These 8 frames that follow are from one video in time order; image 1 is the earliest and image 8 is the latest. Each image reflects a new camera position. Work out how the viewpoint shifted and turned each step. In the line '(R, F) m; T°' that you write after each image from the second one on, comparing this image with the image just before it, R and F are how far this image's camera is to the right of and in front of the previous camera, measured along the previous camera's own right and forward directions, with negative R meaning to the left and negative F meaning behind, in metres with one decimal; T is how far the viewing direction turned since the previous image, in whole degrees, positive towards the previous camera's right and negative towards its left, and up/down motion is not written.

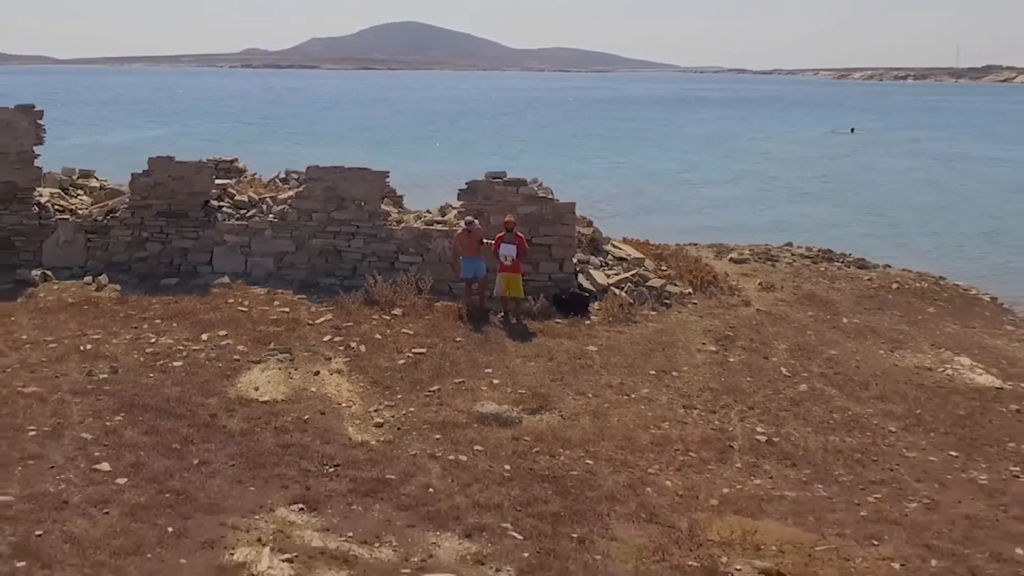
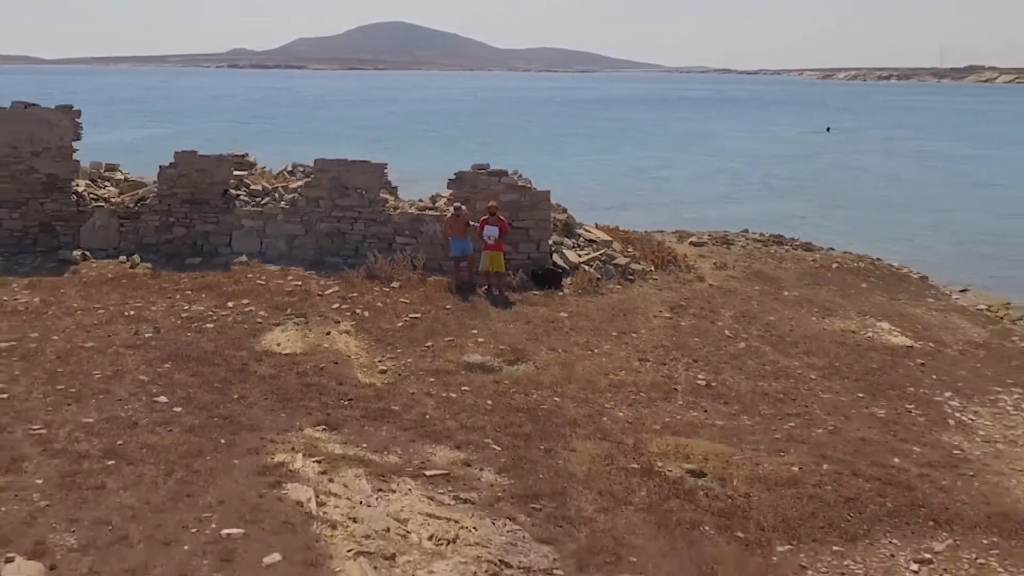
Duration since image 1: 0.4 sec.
(0.0, -1.2) m; +1°
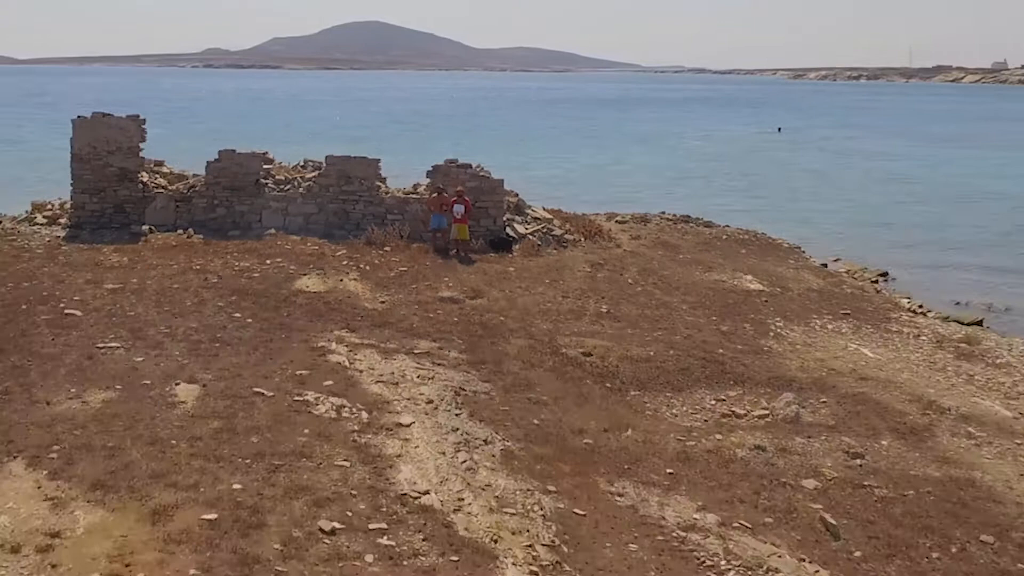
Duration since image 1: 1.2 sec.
(+0.1, -3.2) m; +1°
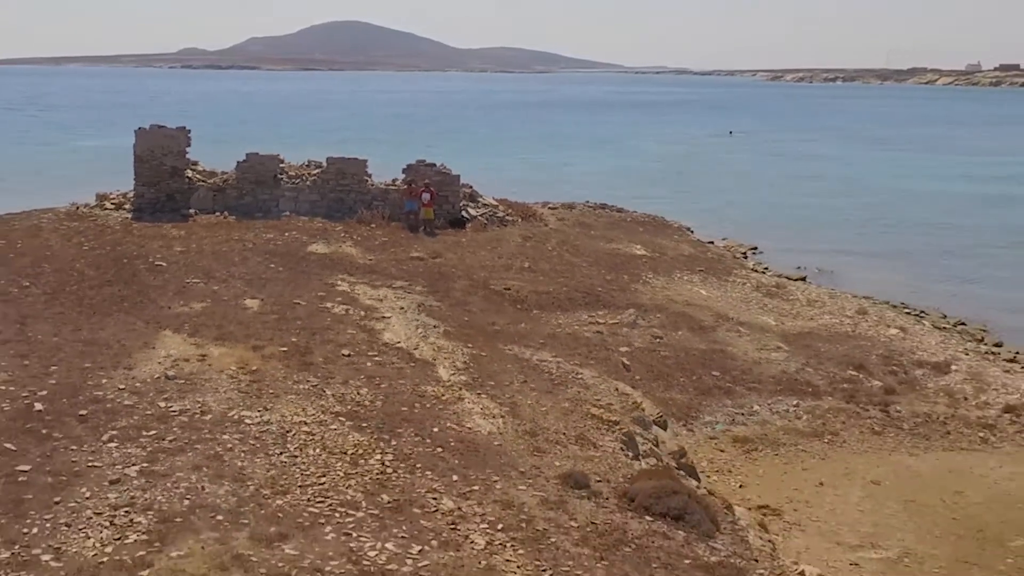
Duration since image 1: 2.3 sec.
(+0.4, -4.4) m; +1°
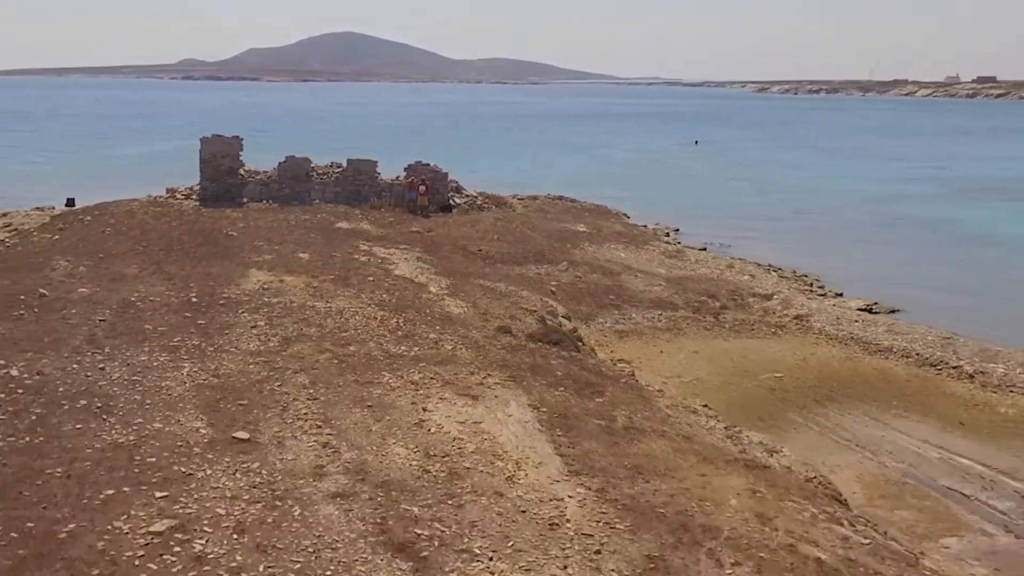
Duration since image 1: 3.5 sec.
(+0.4, -5.3) m; 0°
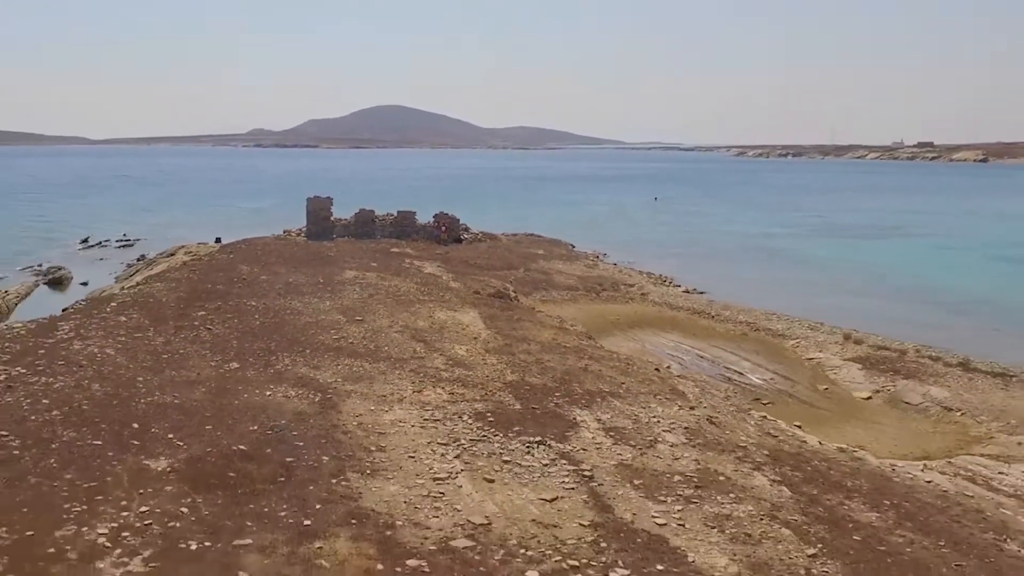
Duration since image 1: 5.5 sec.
(+1.5, -11.9) m; -2°
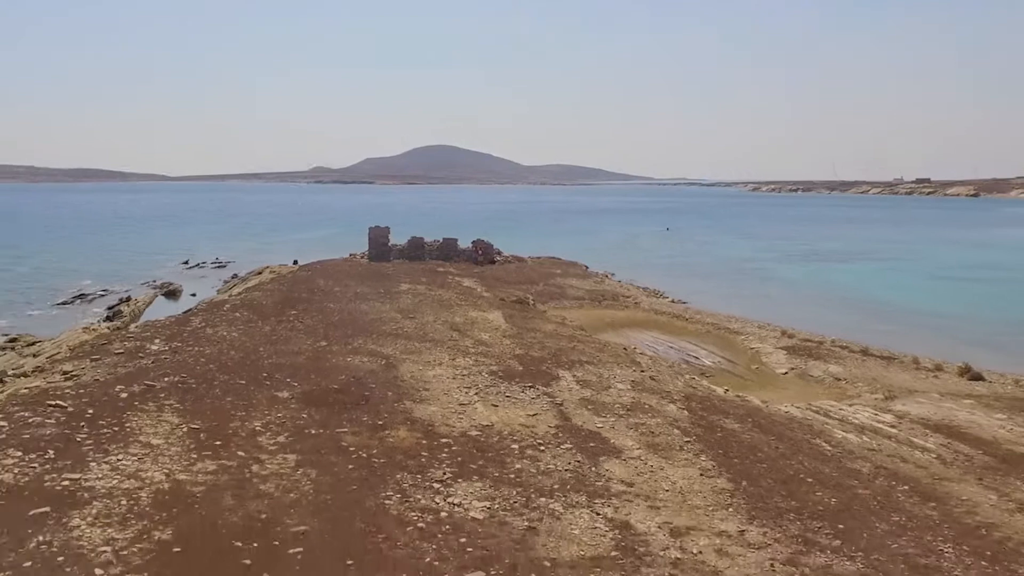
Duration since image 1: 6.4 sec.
(+0.8, -6.6) m; -2°
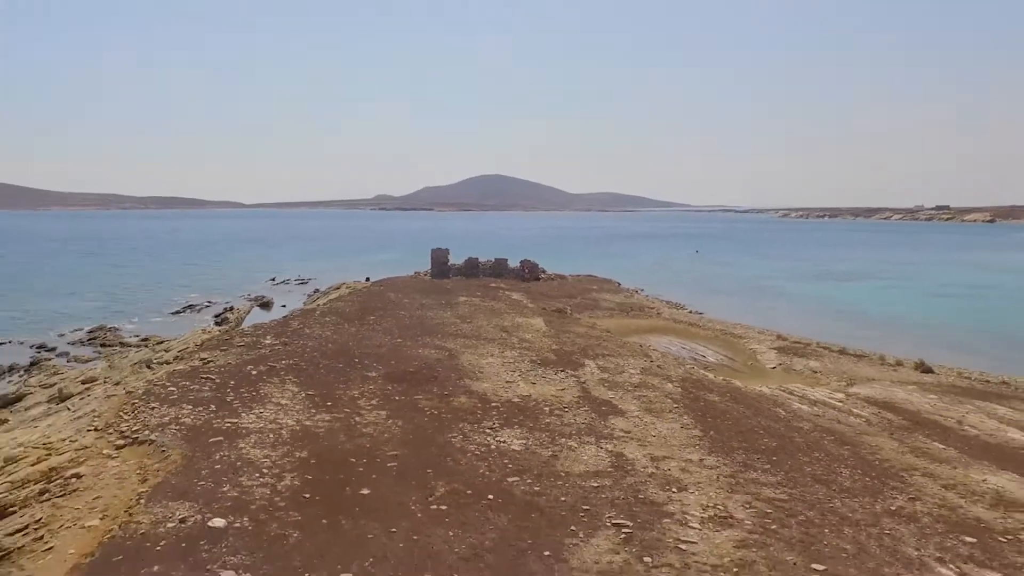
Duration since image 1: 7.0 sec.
(+0.4, -5.6) m; -3°
